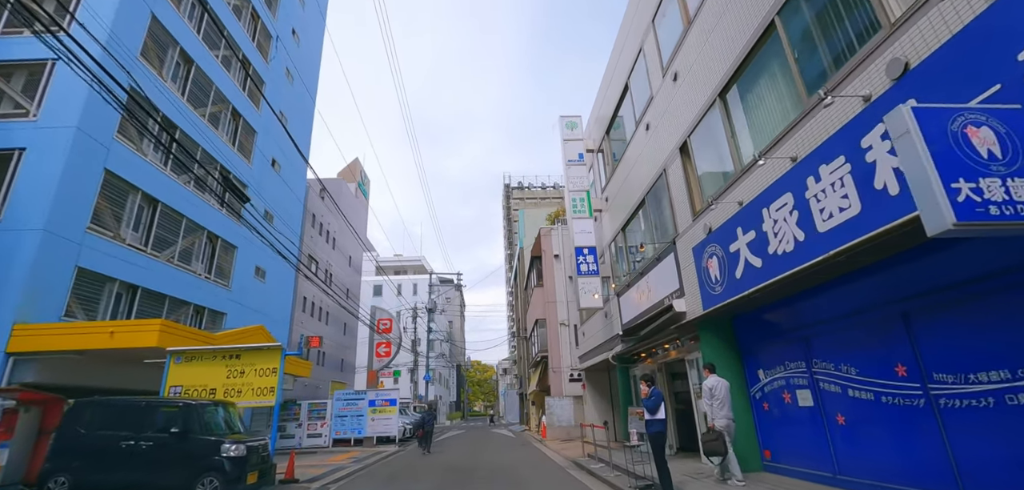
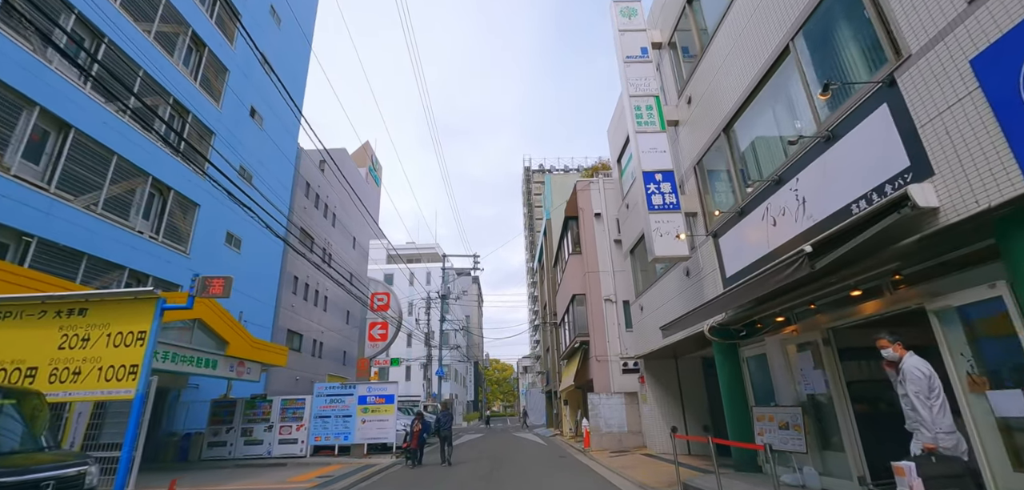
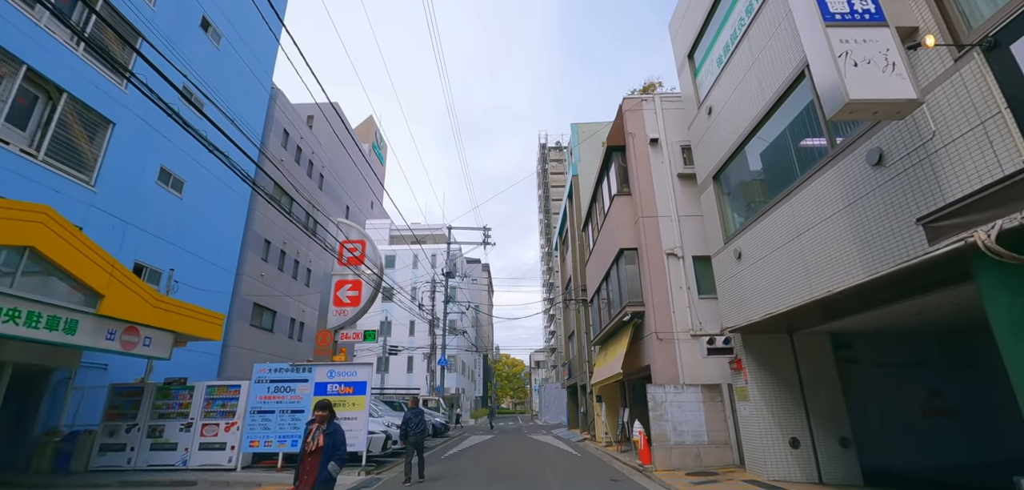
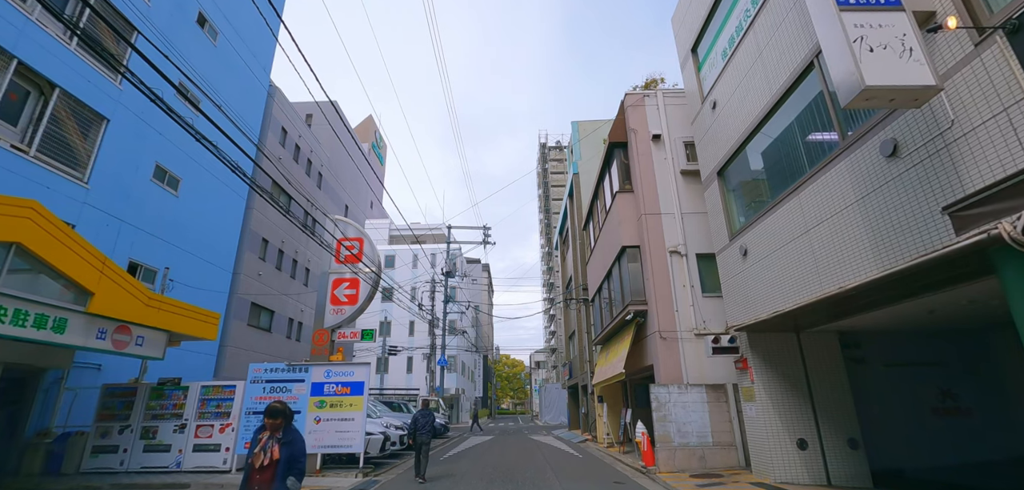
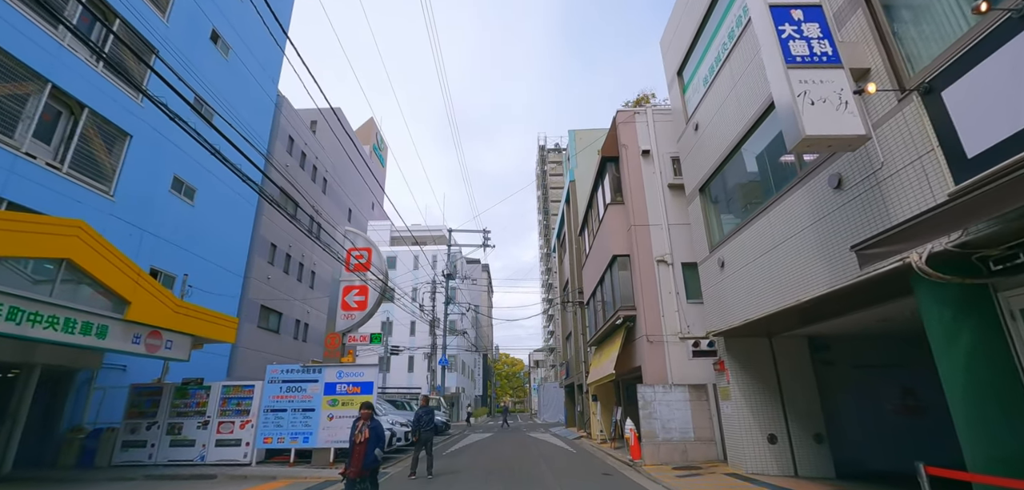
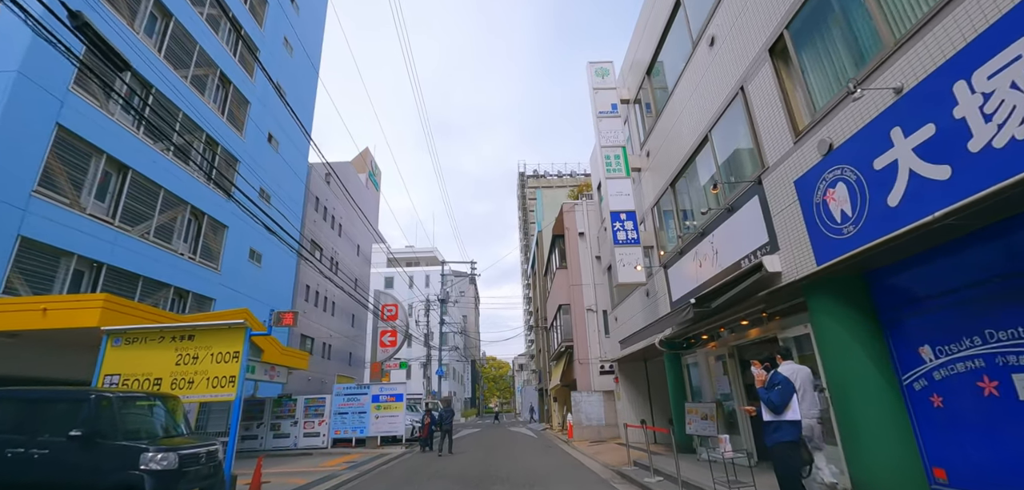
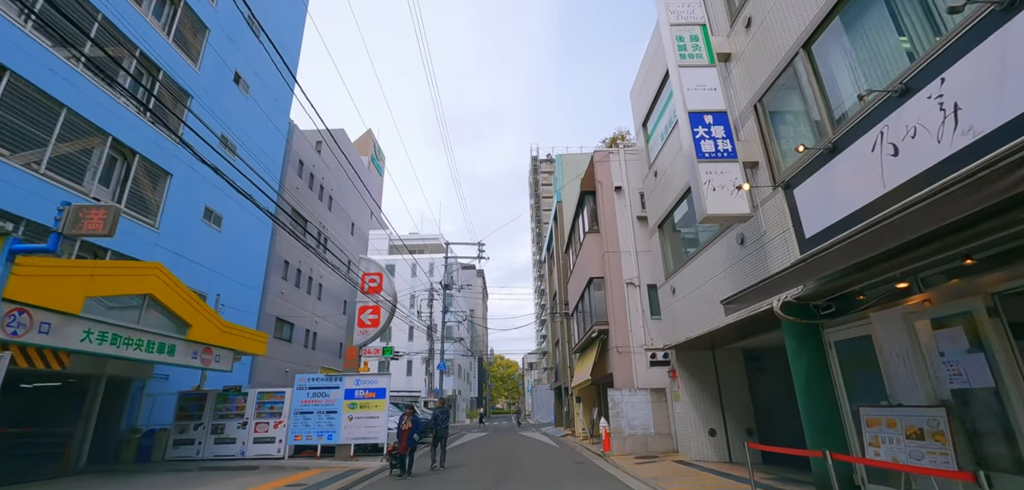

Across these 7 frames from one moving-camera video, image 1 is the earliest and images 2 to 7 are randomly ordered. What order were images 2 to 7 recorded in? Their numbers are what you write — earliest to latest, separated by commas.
6, 2, 7, 5, 3, 4
